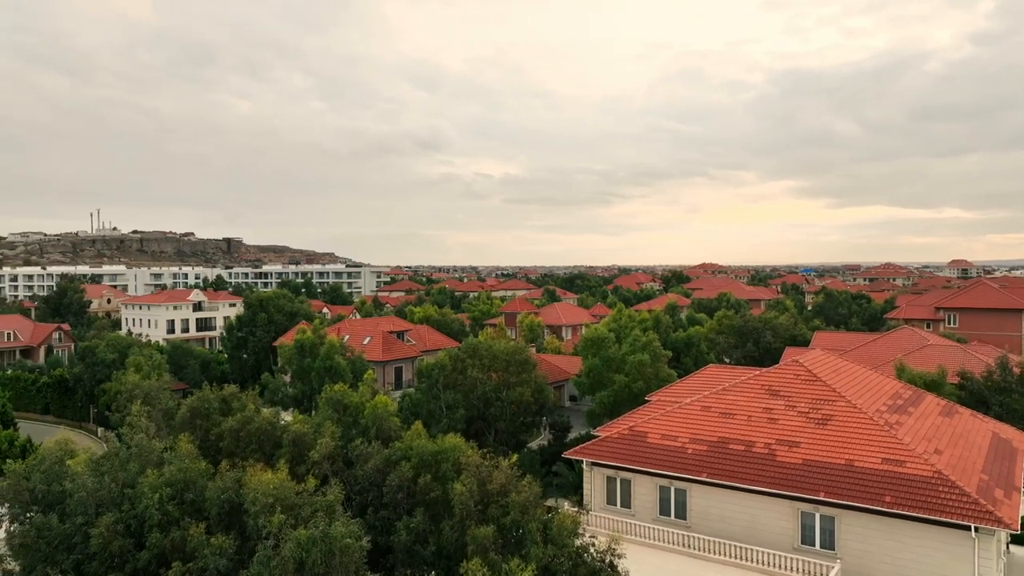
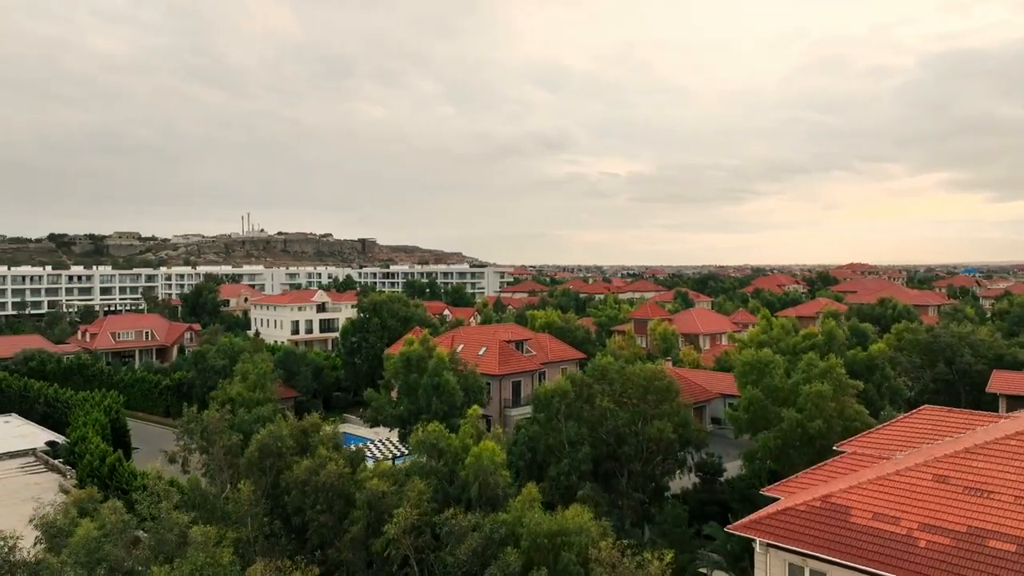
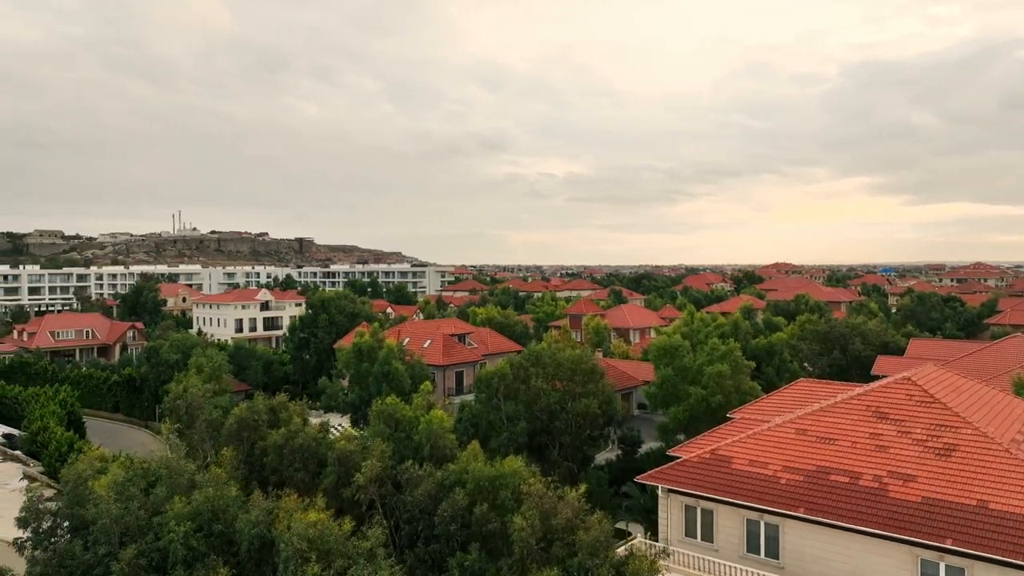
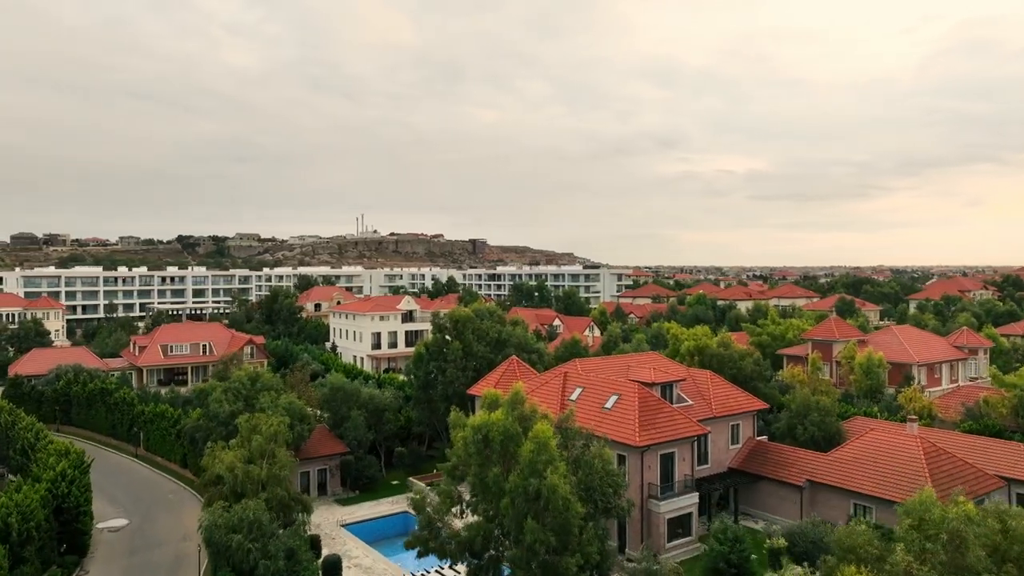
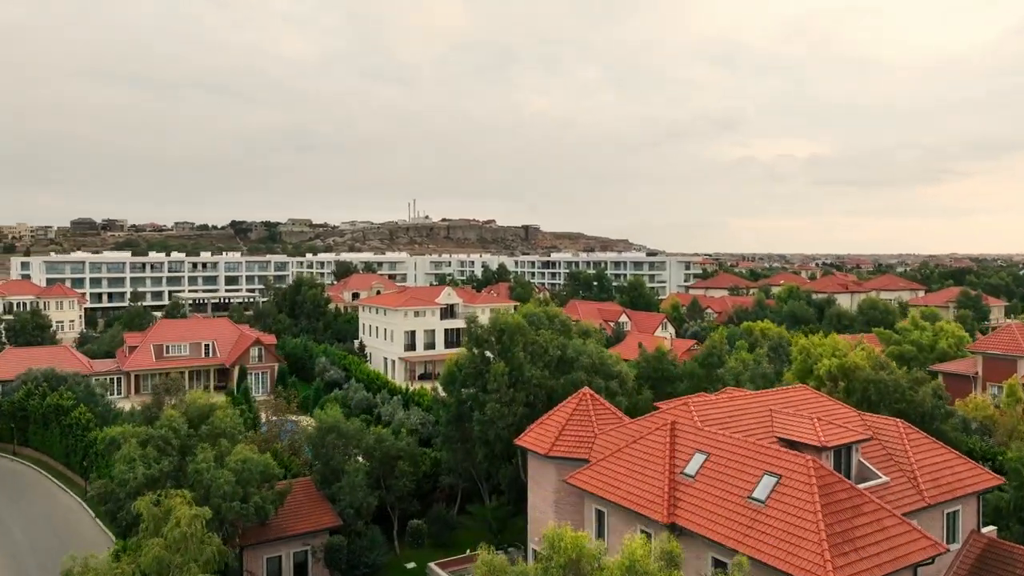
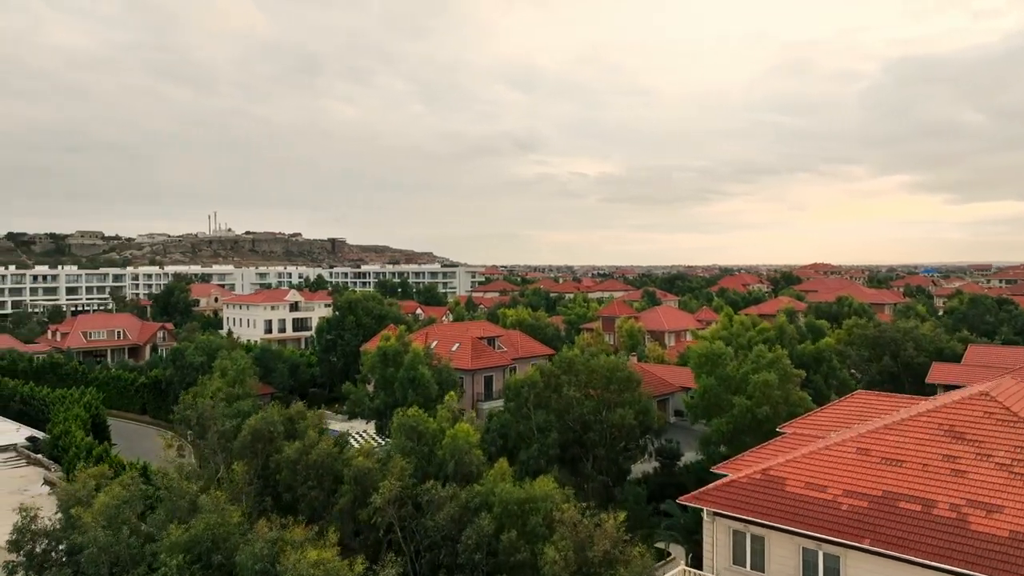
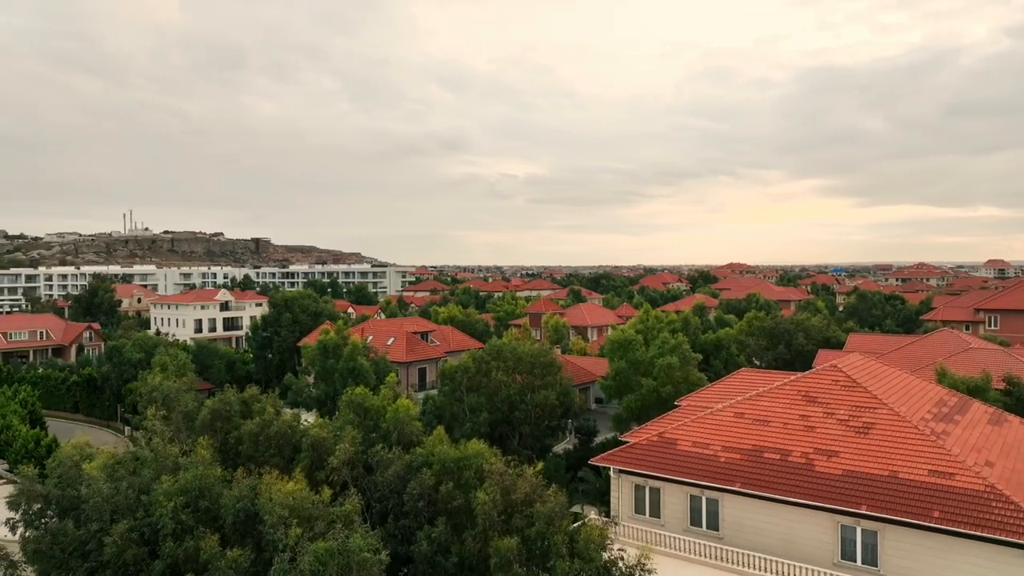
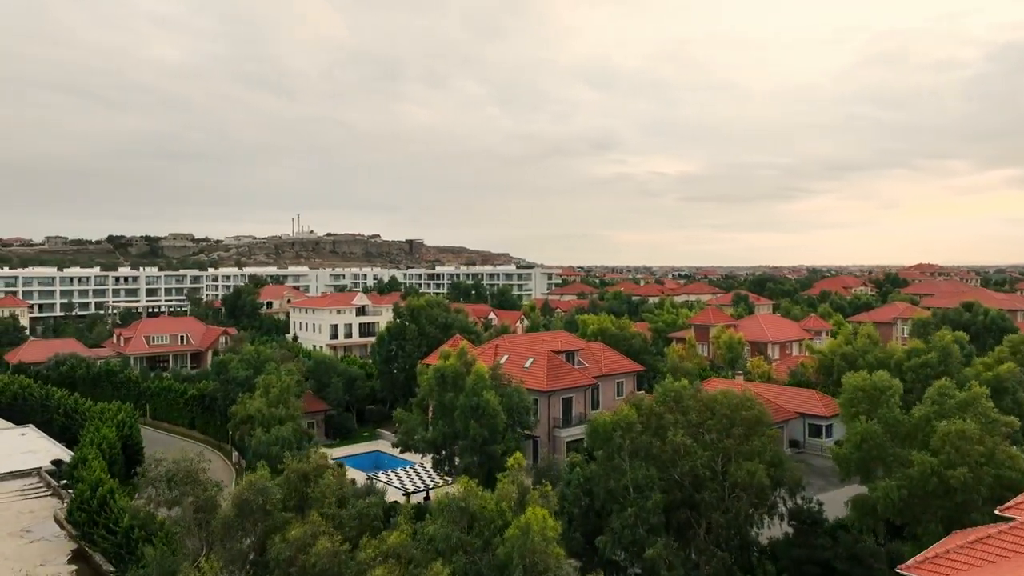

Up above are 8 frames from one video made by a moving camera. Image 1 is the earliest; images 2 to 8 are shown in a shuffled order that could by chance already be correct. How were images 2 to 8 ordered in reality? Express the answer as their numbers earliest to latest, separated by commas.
7, 3, 6, 2, 8, 4, 5
